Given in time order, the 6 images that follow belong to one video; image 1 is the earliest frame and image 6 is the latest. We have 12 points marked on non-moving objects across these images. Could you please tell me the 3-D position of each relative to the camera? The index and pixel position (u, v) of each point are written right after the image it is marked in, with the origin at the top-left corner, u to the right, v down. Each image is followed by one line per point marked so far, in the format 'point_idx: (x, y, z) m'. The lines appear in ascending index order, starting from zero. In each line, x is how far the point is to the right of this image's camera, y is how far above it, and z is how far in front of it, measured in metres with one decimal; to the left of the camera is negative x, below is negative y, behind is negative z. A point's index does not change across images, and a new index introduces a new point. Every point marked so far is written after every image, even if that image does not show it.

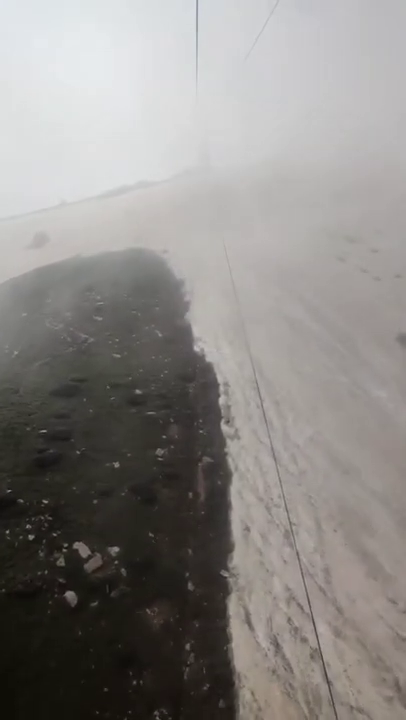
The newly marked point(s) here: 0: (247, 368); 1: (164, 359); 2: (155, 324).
0: (+1.4, -0.3, +10.6) m
1: (-1.3, -0.1, +10.5) m
2: (-1.8, +1.4, +12.4) m
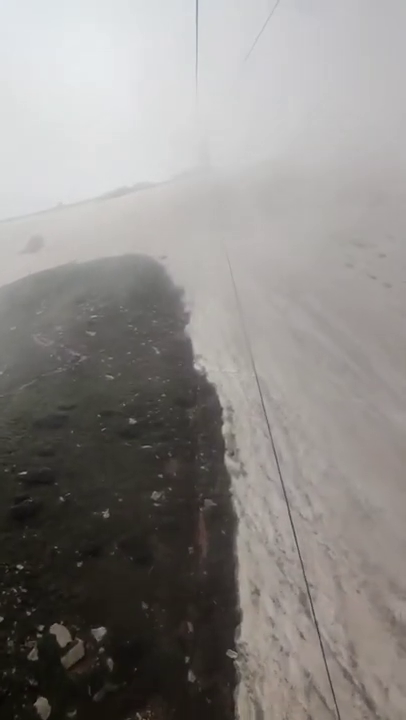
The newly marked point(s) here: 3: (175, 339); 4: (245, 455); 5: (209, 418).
0: (+1.5, -0.9, +9.8) m
1: (-1.2, -0.7, +9.6) m
2: (-1.8, +0.7, +11.5) m
3: (-1.0, +0.7, +11.7) m
4: (+1.0, -2.3, +7.9) m
5: (+0.2, -1.6, +8.7) m
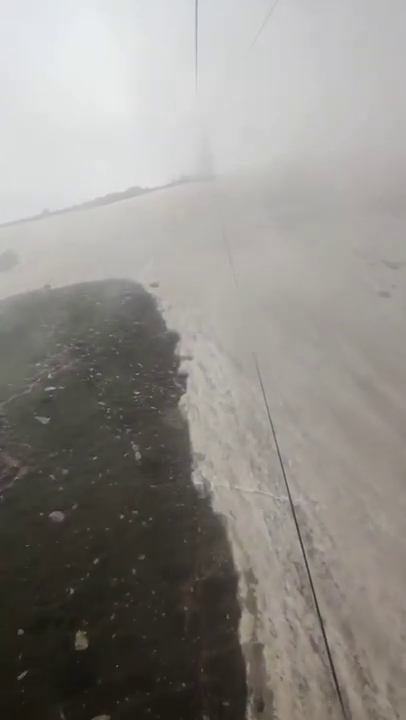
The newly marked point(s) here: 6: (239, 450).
0: (+1.6, -3.3, +6.2) m
1: (-1.2, -3.1, +6.1) m
2: (-1.7, -1.7, +7.9) m
3: (-1.0, -1.7, +8.1) m
4: (+1.1, -4.7, +4.4) m
5: (+0.2, -4.0, +5.2) m
6: (+0.9, -2.1, +7.7) m
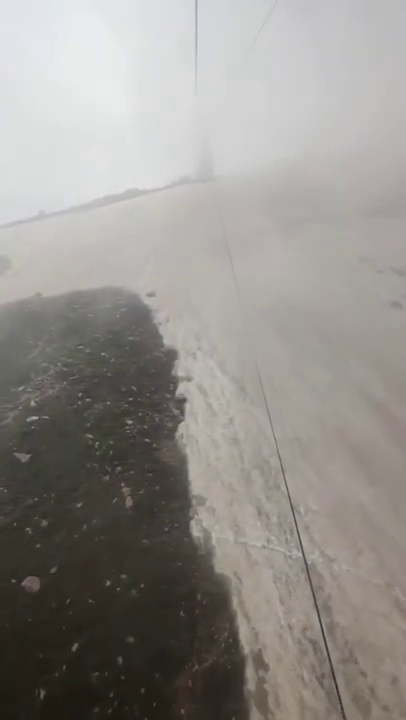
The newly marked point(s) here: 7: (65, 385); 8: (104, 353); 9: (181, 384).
0: (+1.6, -4.0, +5.3) m
1: (-1.2, -3.7, +5.2) m
2: (-1.7, -2.3, +7.0) m
3: (-1.0, -2.3, +7.2) m
4: (+1.1, -5.4, +3.4) m
5: (+0.2, -4.6, +4.3) m
6: (+0.9, -2.8, +6.8) m
7: (-3.8, -0.7, +8.8) m
8: (-3.1, +0.2, +10.1) m
9: (-0.6, -0.7, +9.4) m
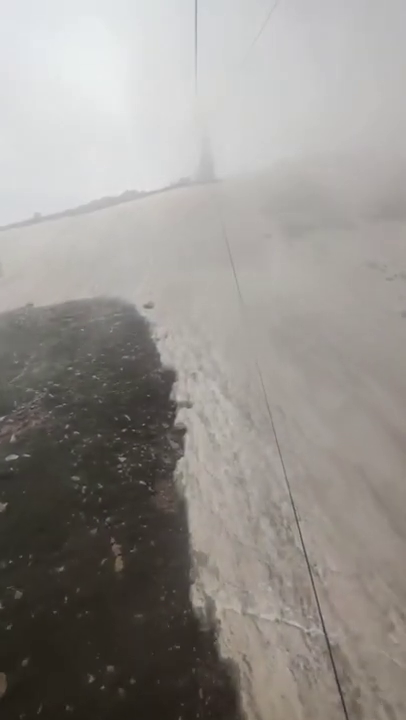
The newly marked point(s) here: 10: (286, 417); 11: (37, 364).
0: (+1.6, -4.6, +4.4) m
1: (-1.1, -4.4, +4.3) m
2: (-1.7, -2.9, +6.1) m
3: (-0.9, -3.0, +6.3) m
4: (+1.1, -6.0, +2.5) m
5: (+0.3, -5.3, +3.4) m
6: (+0.9, -3.4, +5.9) m
7: (-3.8, -1.4, +7.9) m
8: (-3.1, -0.5, +9.2) m
9: (-0.6, -1.3, +8.5) m
10: (+2.2, -1.5, +8.2) m
11: (-5.1, -0.1, +9.8) m
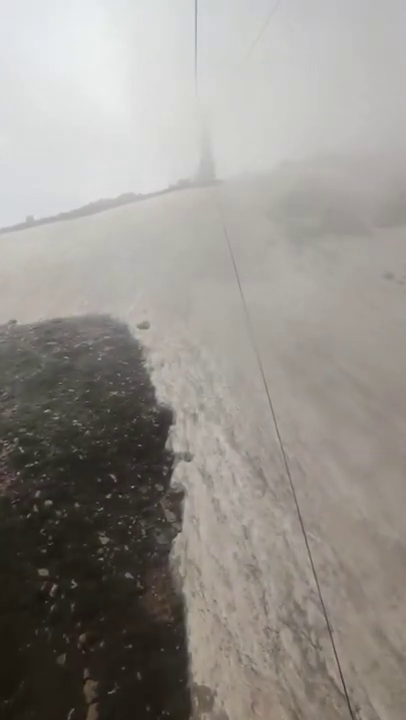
0: (+1.6, -5.6, +2.9) m
1: (-1.1, -5.4, +2.8) m
2: (-1.7, -3.9, +4.7) m
3: (-0.9, -4.0, +4.8) m
4: (+1.2, -7.0, +1.1) m
5: (+0.3, -6.3, +1.9) m
6: (+1.0, -4.4, +4.4) m
7: (-3.7, -2.3, +6.4) m
8: (-3.0, -1.5, +7.7) m
9: (-0.6, -2.3, +7.0) m
10: (+2.2, -2.5, +6.8) m
11: (-5.0, -1.1, +8.3) m
